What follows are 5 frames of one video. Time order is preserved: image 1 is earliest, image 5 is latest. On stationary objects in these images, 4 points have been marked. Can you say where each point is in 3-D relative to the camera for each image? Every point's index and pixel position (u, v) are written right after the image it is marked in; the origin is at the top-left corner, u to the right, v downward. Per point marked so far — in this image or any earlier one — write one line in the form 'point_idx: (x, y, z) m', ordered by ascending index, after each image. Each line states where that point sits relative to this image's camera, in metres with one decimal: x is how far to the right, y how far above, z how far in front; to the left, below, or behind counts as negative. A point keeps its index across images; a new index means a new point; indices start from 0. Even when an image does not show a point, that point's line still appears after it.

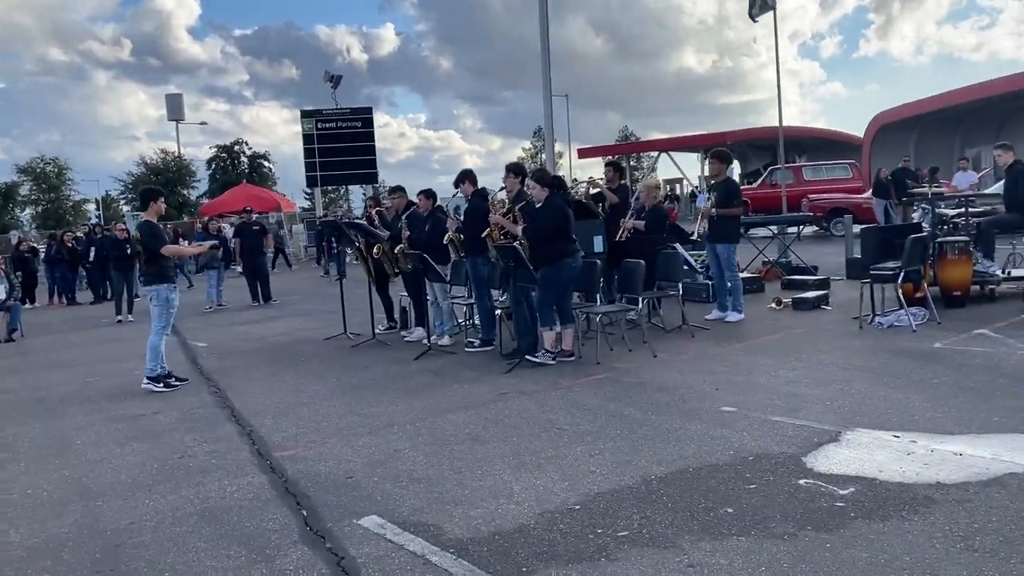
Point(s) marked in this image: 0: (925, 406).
0: (+2.5, -0.7, +5.4) m
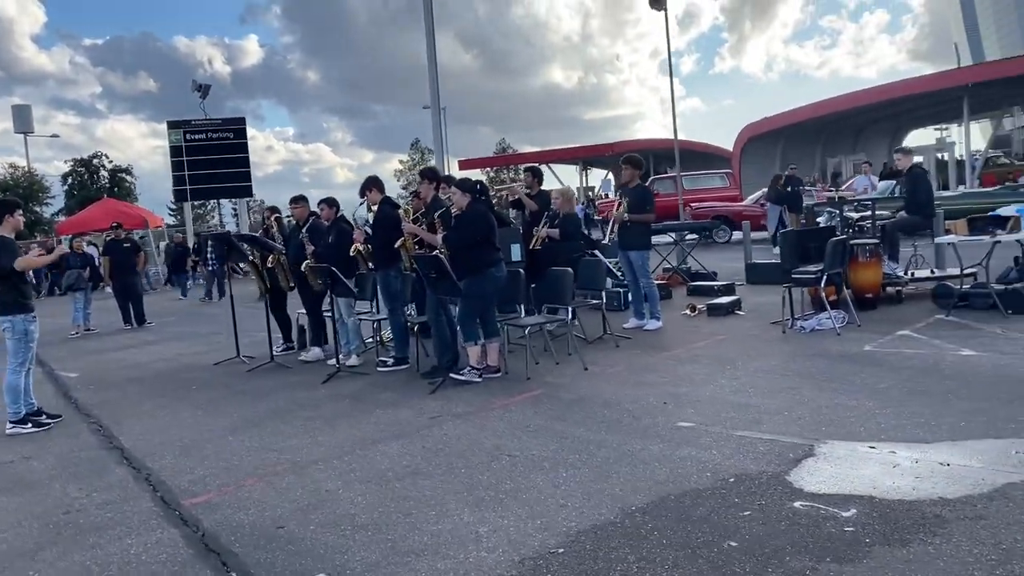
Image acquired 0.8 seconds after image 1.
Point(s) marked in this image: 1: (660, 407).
0: (+2.2, -0.7, +5.2) m
1: (+1.0, -0.8, +5.8) m
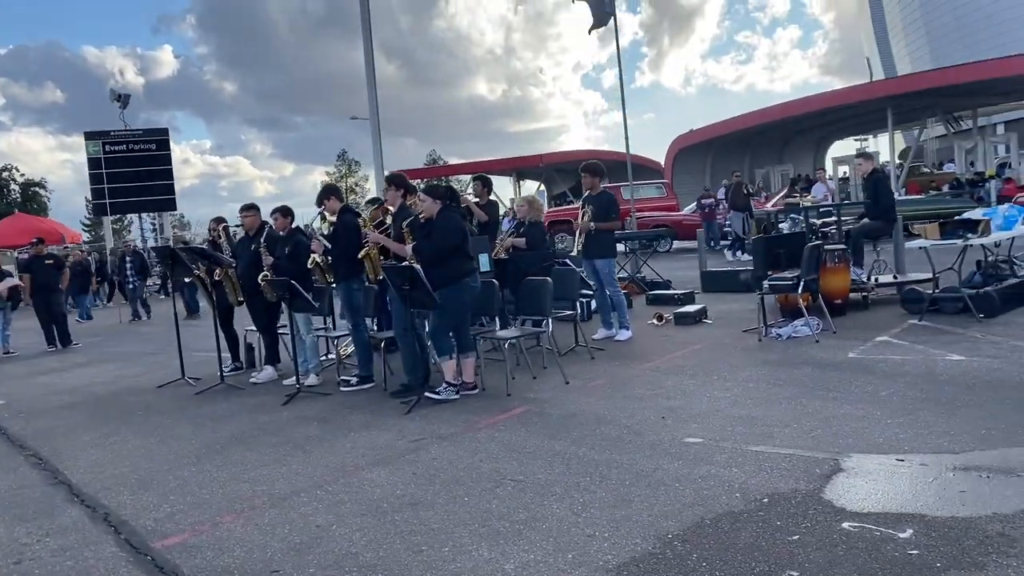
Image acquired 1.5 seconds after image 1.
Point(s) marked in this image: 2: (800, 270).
0: (+2.2, -0.8, +5.0) m
1: (+0.9, -0.8, +5.5) m
2: (+2.6, +0.2, +7.9) m
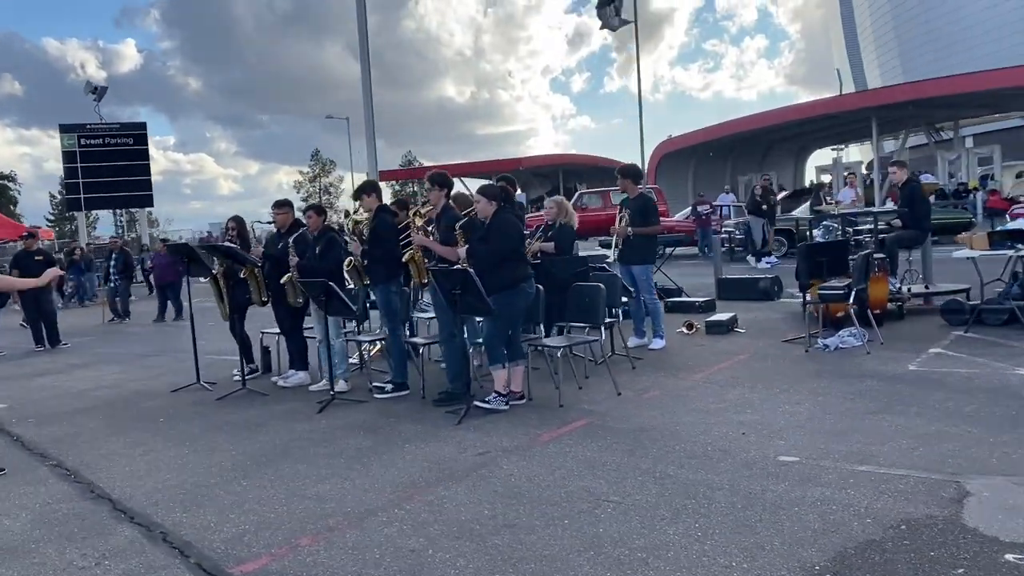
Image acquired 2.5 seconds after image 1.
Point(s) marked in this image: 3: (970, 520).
0: (+2.6, -0.8, +4.8) m
1: (+1.4, -0.9, +5.2) m
2: (+3.0, +0.1, +7.7) m
3: (+1.9, -1.0, +3.7) m
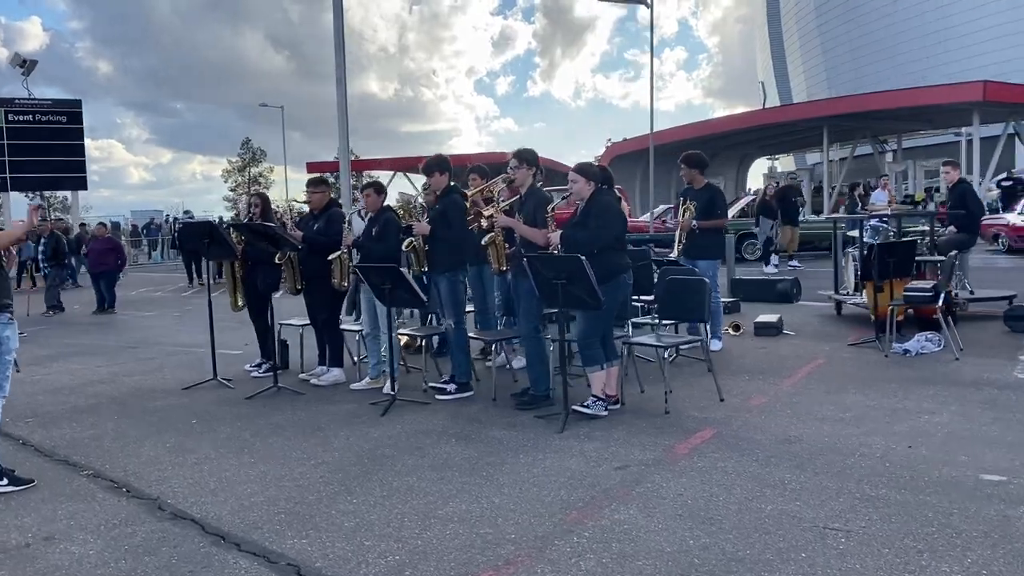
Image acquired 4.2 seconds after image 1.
0: (+3.5, -0.8, +4.4) m
1: (+2.1, -0.9, +4.7) m
2: (+3.5, 0.0, +7.3) m
3: (+2.8, -1.0, +3.2) m
